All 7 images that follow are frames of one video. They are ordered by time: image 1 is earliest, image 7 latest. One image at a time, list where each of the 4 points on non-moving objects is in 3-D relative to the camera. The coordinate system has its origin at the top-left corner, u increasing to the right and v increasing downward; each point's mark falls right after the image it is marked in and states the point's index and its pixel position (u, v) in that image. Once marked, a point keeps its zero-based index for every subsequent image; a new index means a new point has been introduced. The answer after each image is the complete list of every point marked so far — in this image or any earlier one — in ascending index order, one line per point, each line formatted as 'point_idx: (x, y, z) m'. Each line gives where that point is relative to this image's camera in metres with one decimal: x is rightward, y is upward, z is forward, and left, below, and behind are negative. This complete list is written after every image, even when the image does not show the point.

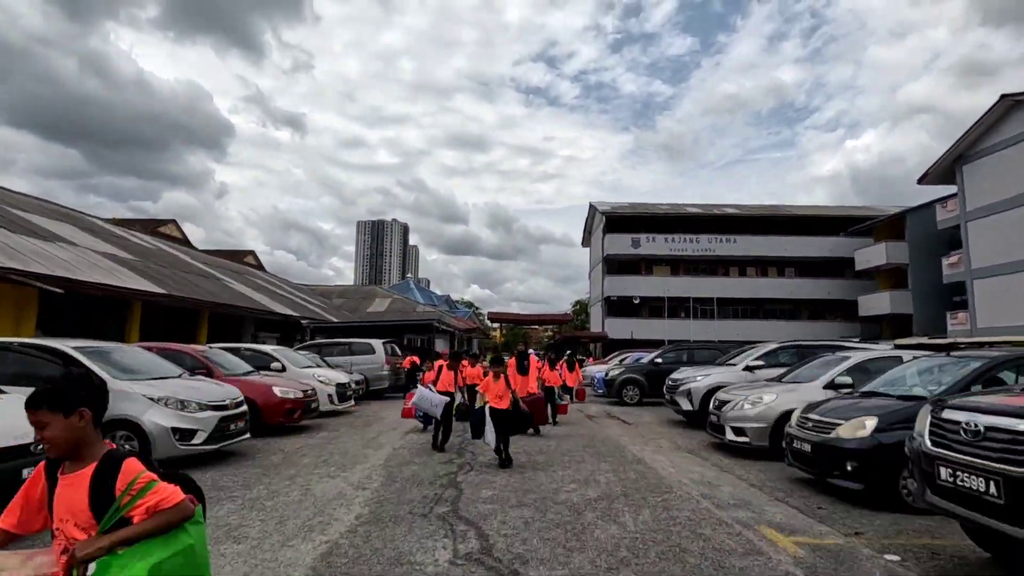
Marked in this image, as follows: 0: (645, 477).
0: (+1.6, -2.3, +6.6) m
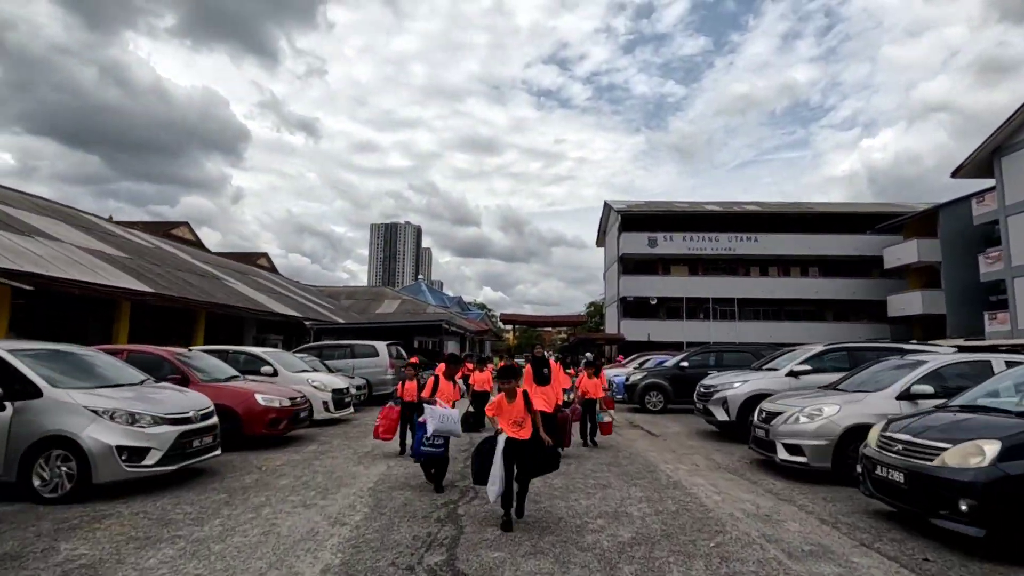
0: (+1.8, -2.2, +5.4) m
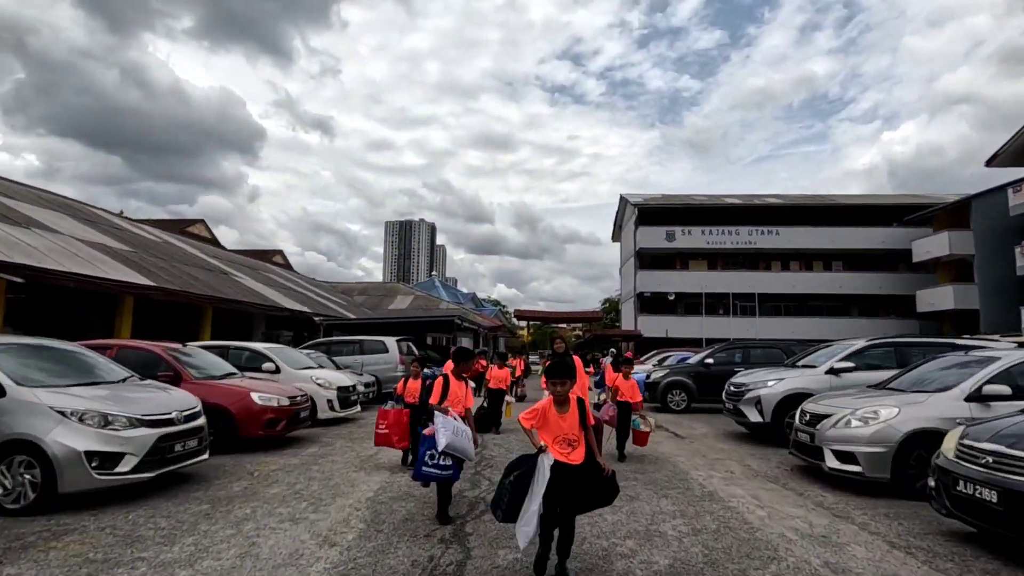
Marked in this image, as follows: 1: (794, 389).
0: (+1.9, -2.1, +4.7) m
1: (+4.6, -1.6, +8.7) m
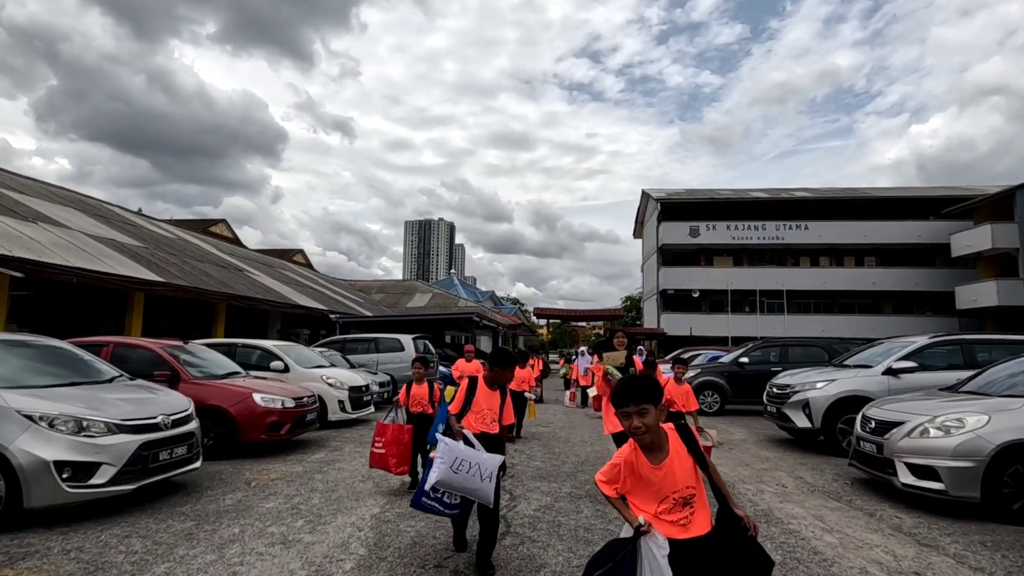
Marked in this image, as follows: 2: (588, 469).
0: (+2.1, -2.0, +3.9) m
1: (+4.9, -1.5, +7.8) m
2: (+1.0, -2.3, +6.8) m
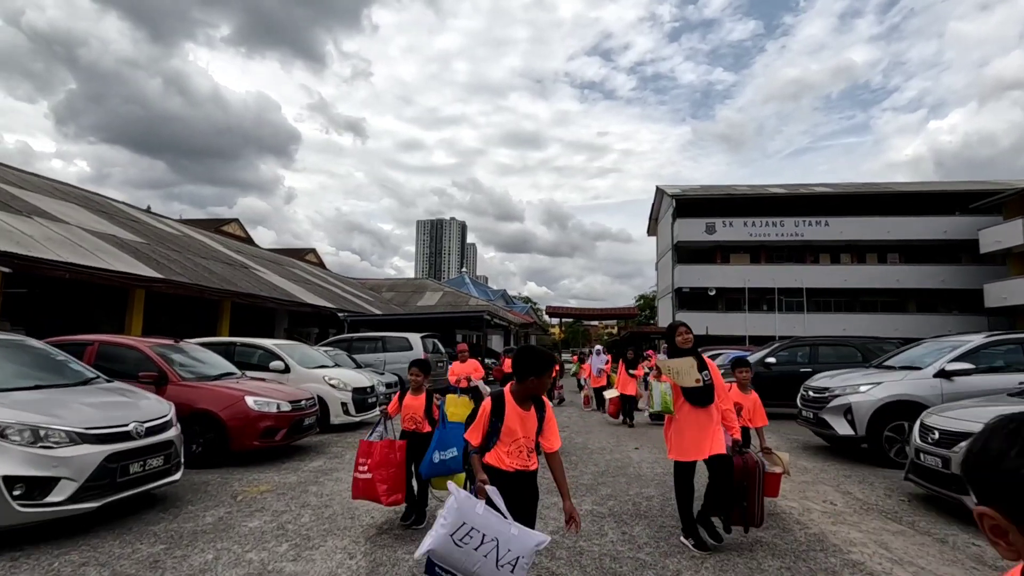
0: (+2.2, -1.9, +3.2) m
1: (+5.1, -1.4, +7.1) m
2: (+1.1, -2.2, +6.2) m
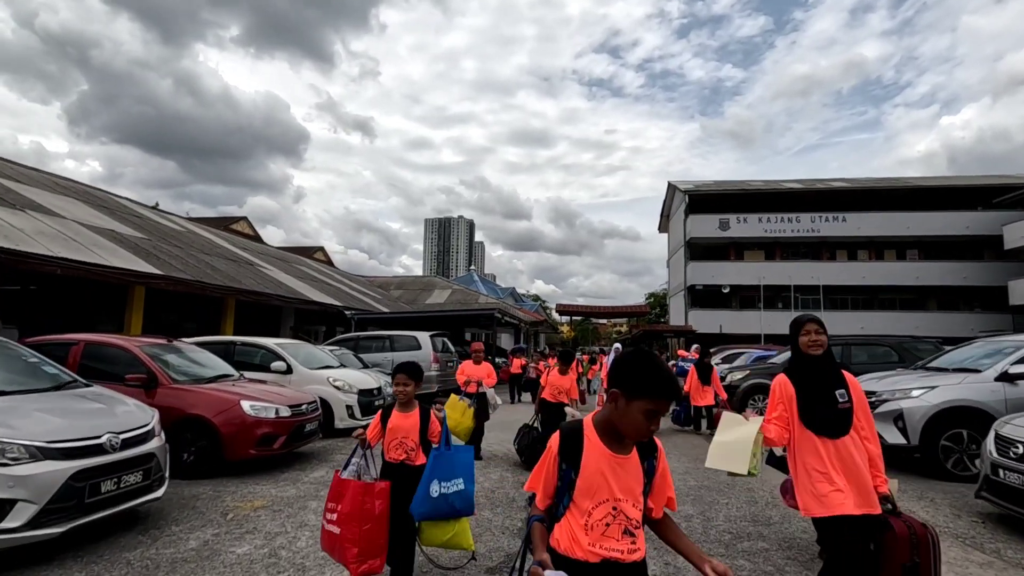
0: (+2.3, -1.9, +2.6) m
1: (+5.3, -1.4, +6.4) m
2: (+1.3, -2.2, +5.6) m
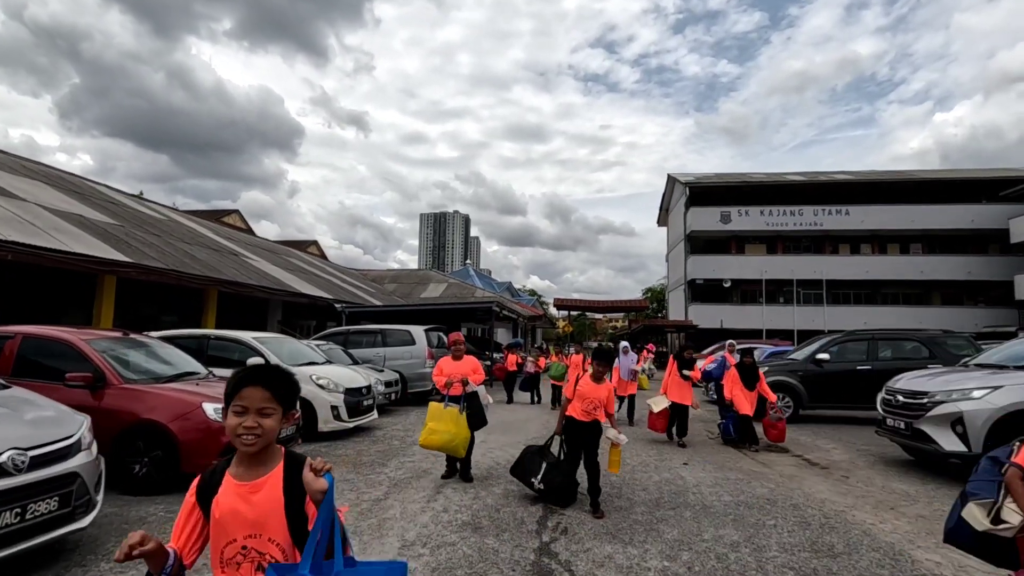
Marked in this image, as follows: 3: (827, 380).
0: (+2.4, -1.7, +1.8) m
1: (+5.4, -1.2, +5.6) m
2: (+1.4, -2.0, +4.7) m
3: (+6.3, -1.8, +10.6) m
